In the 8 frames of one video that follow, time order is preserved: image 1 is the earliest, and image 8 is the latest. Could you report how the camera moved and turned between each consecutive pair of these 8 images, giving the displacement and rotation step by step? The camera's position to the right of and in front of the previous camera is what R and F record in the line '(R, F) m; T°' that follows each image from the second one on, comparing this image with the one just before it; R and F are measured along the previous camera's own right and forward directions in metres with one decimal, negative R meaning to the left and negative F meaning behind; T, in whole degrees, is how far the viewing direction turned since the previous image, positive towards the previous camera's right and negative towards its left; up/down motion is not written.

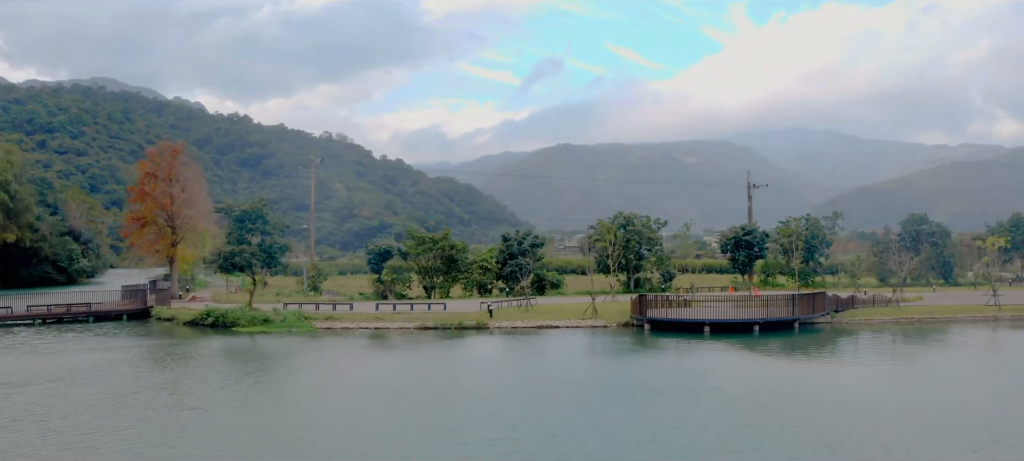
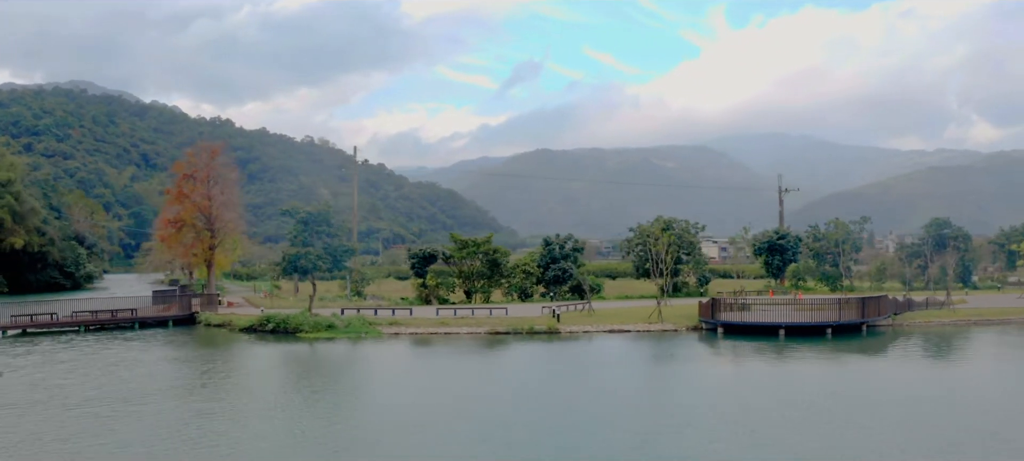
(-3.6, +0.9) m; +1°
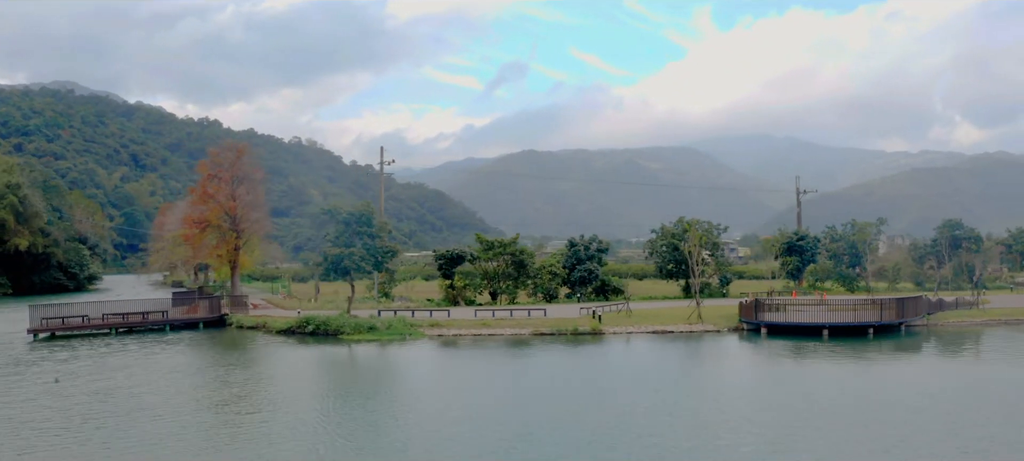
(-2.2, +0.4) m; +1°
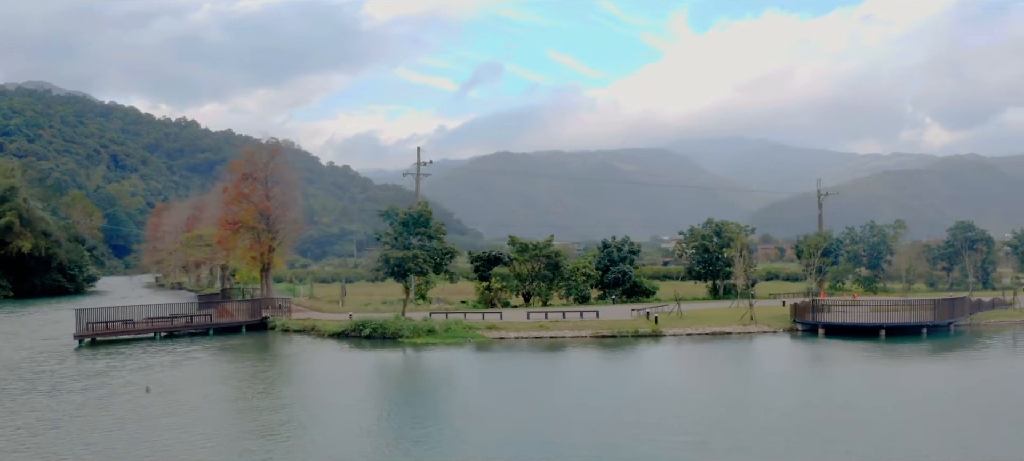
(-3.1, +0.6) m; +2°
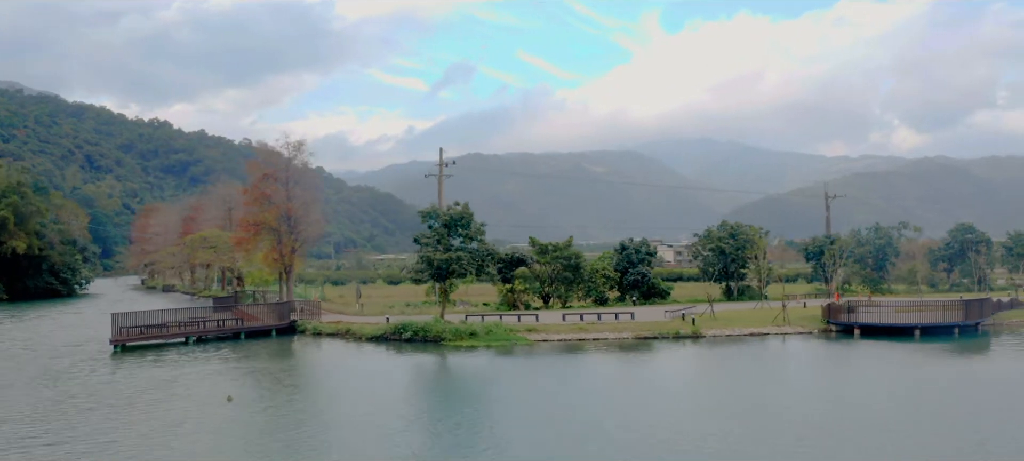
(-2.5, +0.3) m; +2°
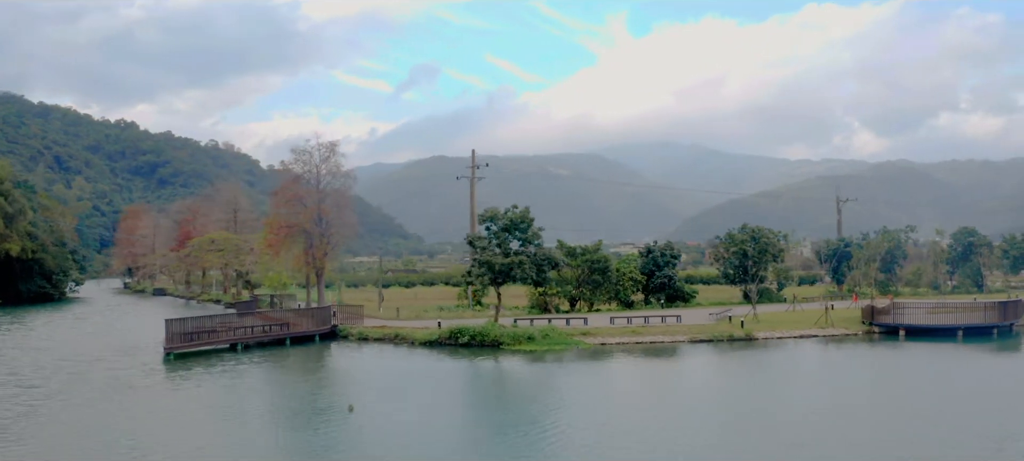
(-3.1, +0.4) m; +2°
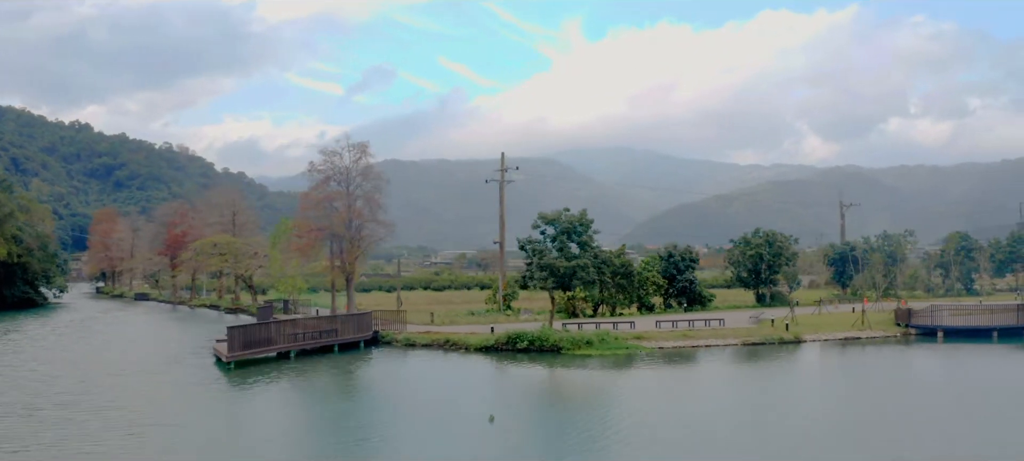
(-3.4, +0.5) m; +3°
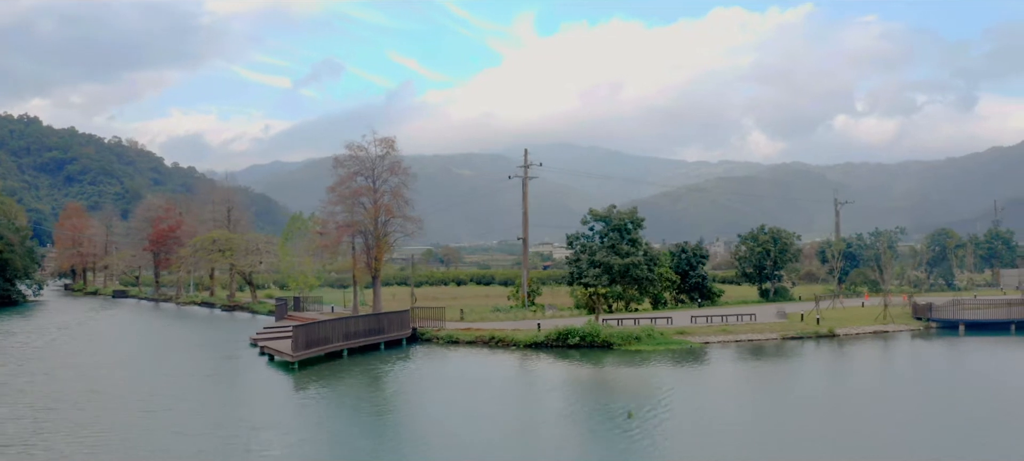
(-3.2, +0.2) m; +3°
